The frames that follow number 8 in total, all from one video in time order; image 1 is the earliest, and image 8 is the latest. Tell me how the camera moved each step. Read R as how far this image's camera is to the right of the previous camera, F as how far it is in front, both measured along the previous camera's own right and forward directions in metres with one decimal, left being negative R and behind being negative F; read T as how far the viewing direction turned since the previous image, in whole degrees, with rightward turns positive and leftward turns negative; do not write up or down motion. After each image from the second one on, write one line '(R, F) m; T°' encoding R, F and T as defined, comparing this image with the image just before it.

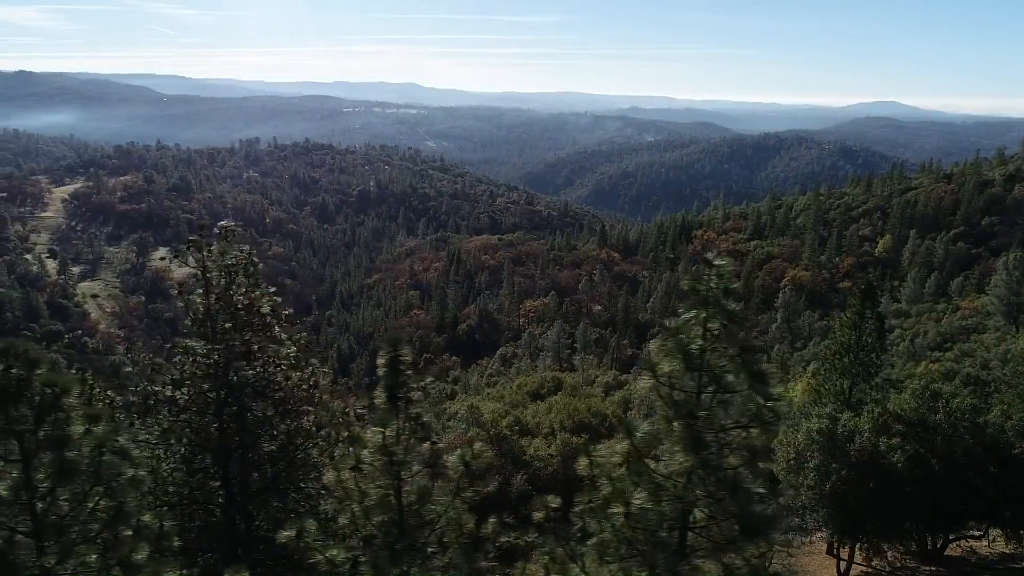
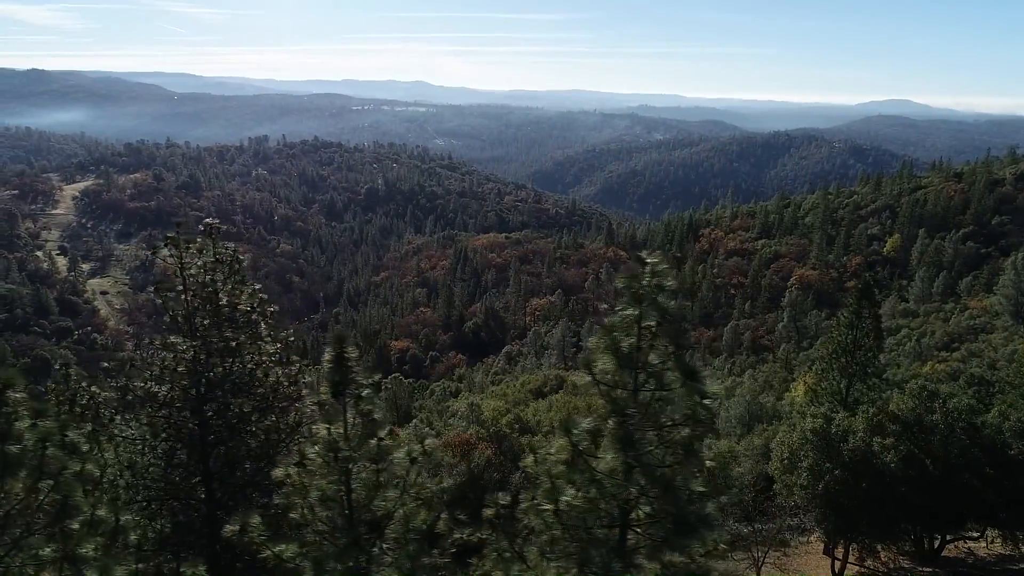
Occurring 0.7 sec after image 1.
(+0.4, 0.0) m; -1°
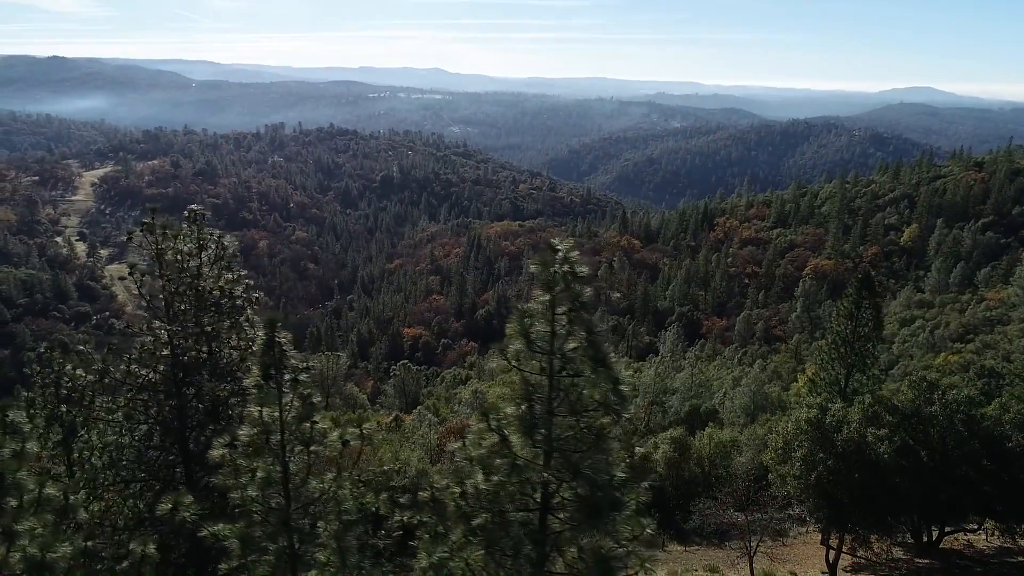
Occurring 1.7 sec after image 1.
(+0.6, 0.0) m; -1°
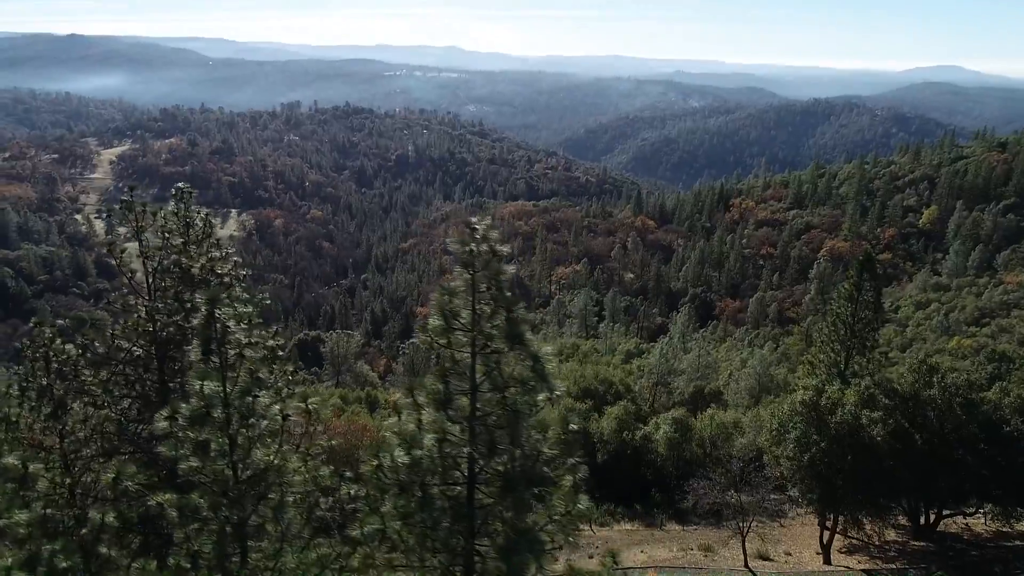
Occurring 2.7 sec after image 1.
(+0.5, 0.0) m; -1°
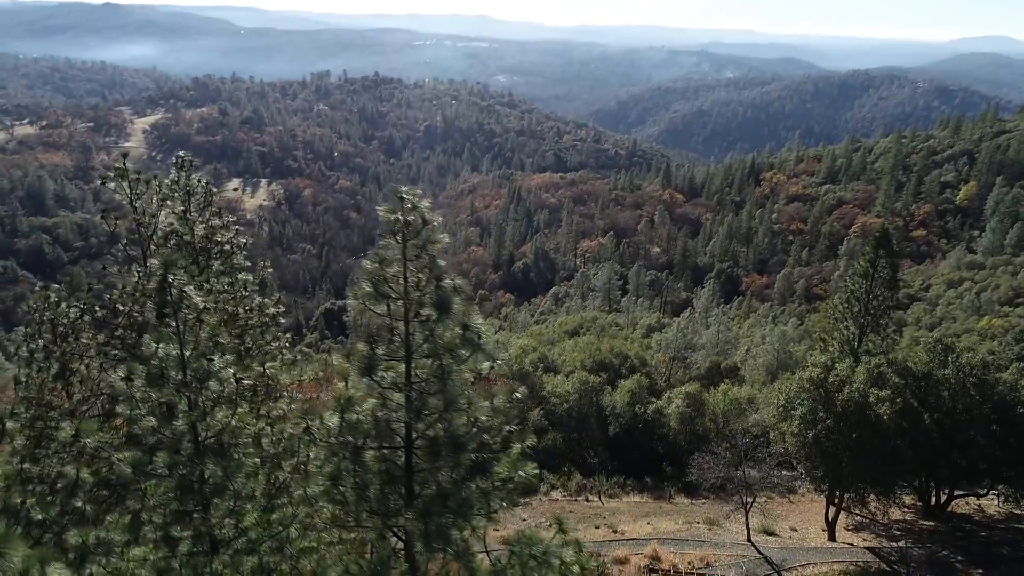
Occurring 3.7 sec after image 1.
(+0.6, 0.0) m; -2°
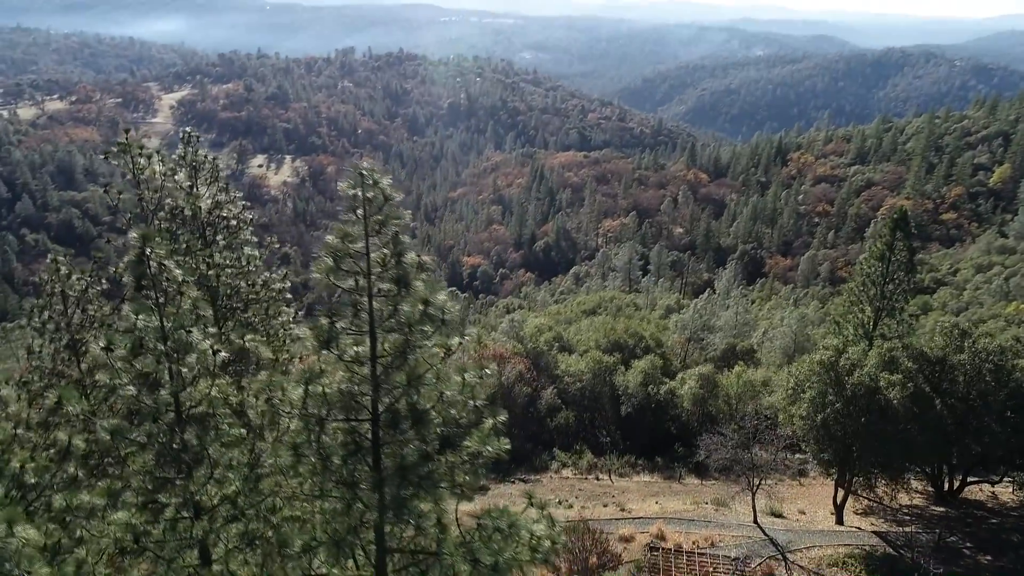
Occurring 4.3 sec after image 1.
(+0.4, 0.0) m; -2°
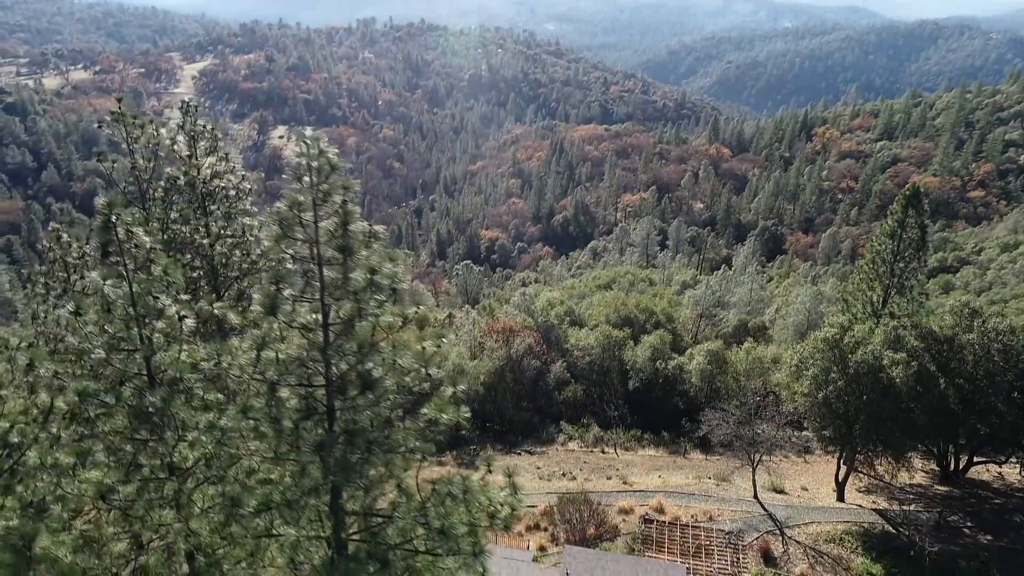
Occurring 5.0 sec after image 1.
(+0.4, 0.0) m; -2°
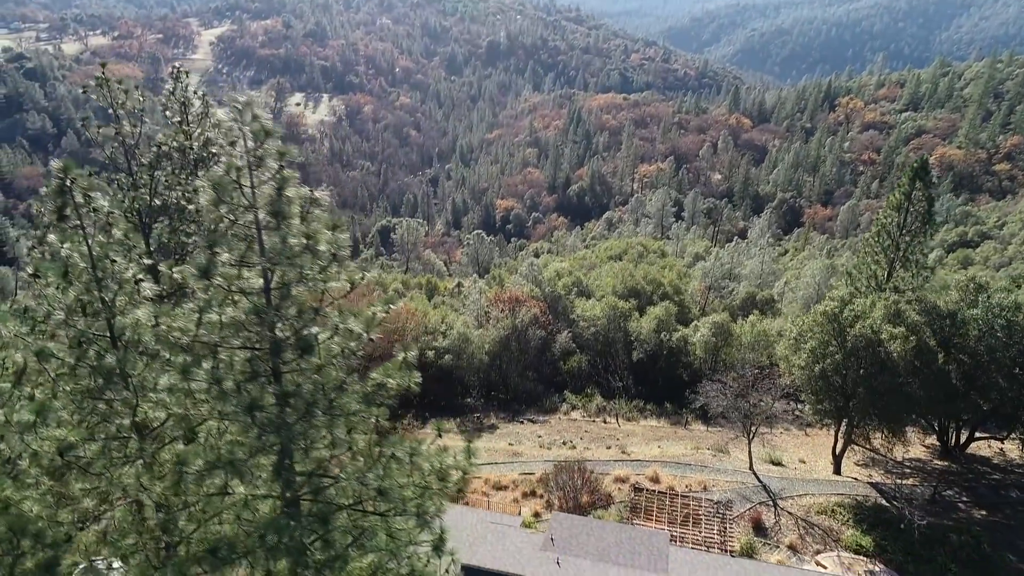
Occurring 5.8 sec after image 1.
(+0.5, 0.0) m; -1°
